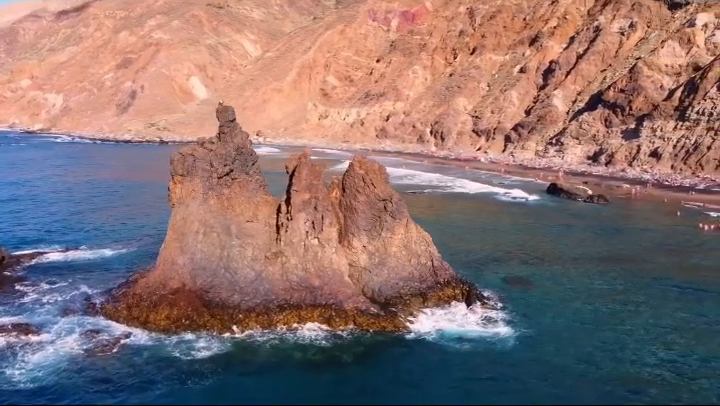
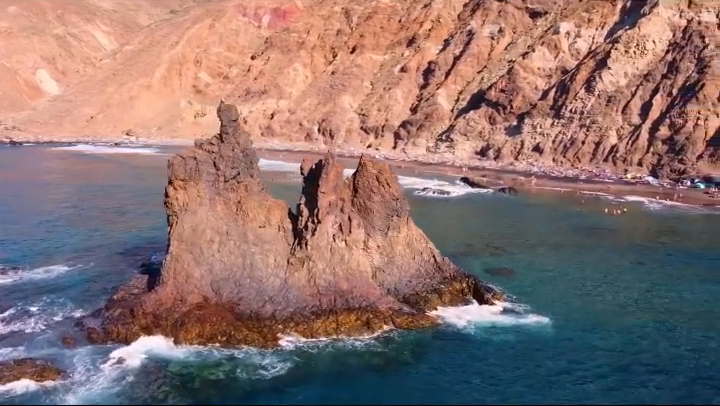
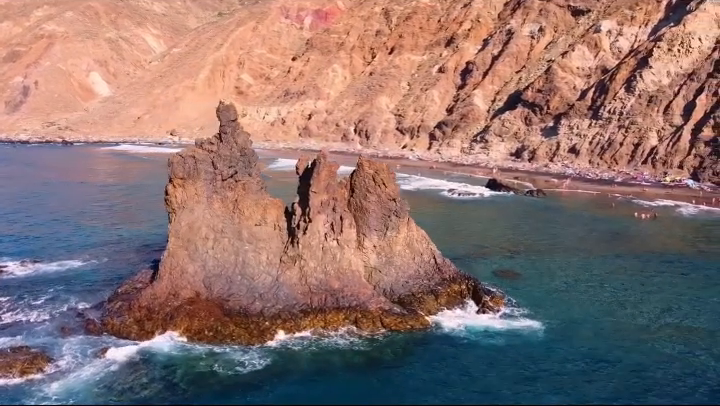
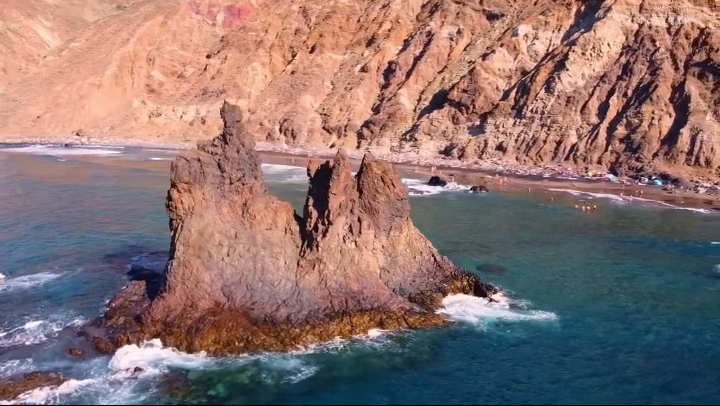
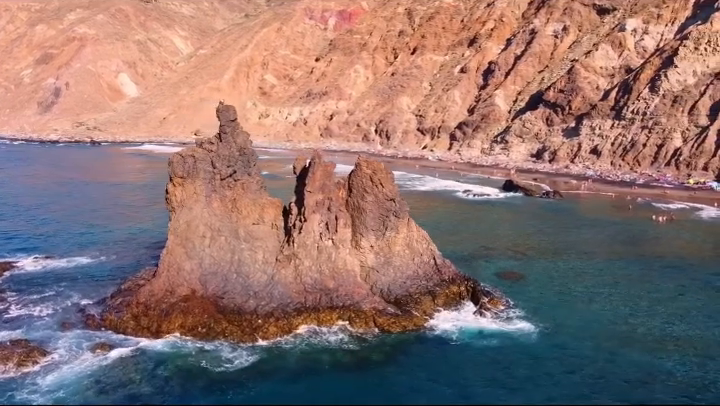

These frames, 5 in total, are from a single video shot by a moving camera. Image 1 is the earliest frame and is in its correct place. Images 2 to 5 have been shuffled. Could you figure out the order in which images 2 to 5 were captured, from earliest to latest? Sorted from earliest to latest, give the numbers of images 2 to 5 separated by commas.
5, 3, 2, 4
